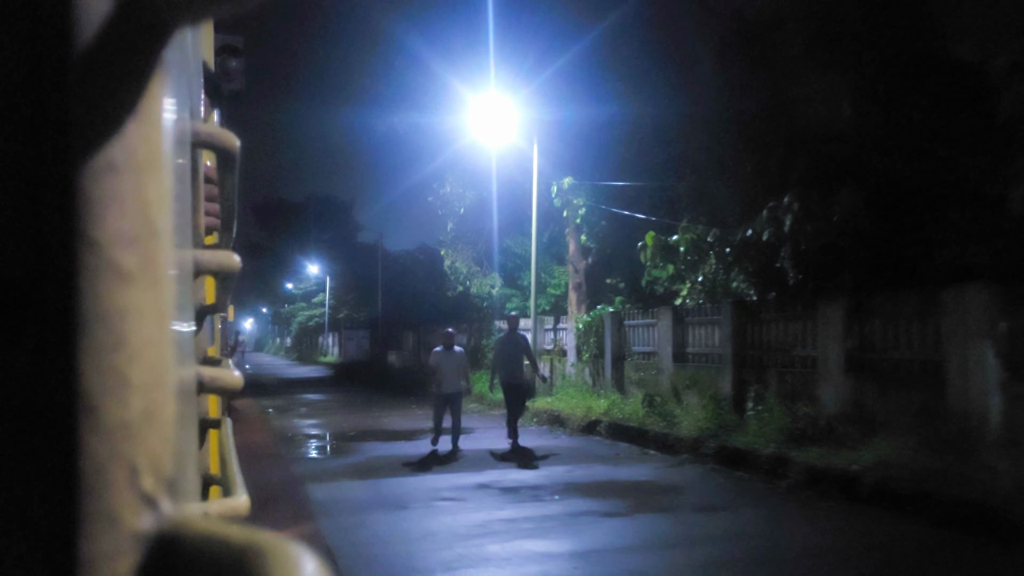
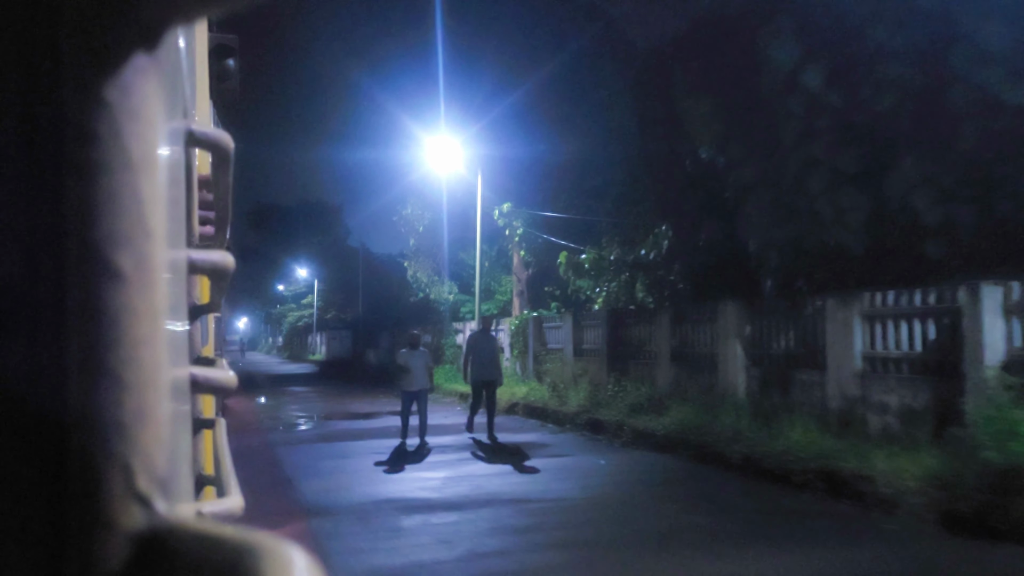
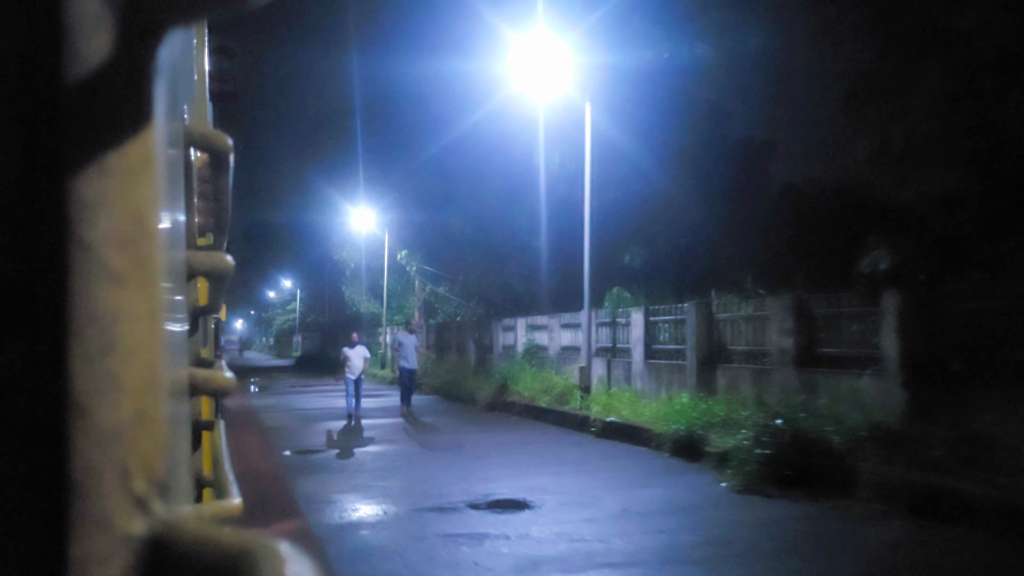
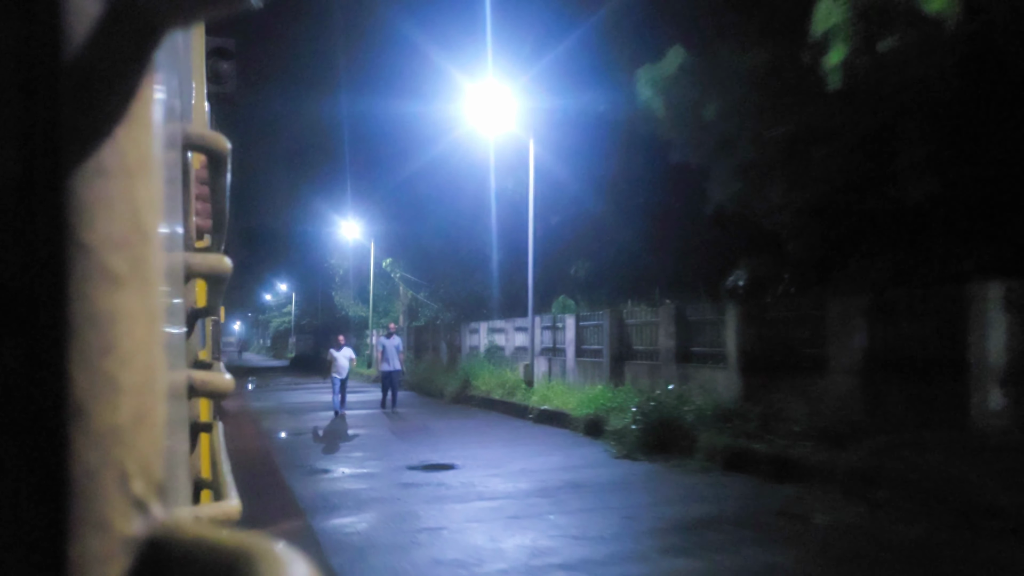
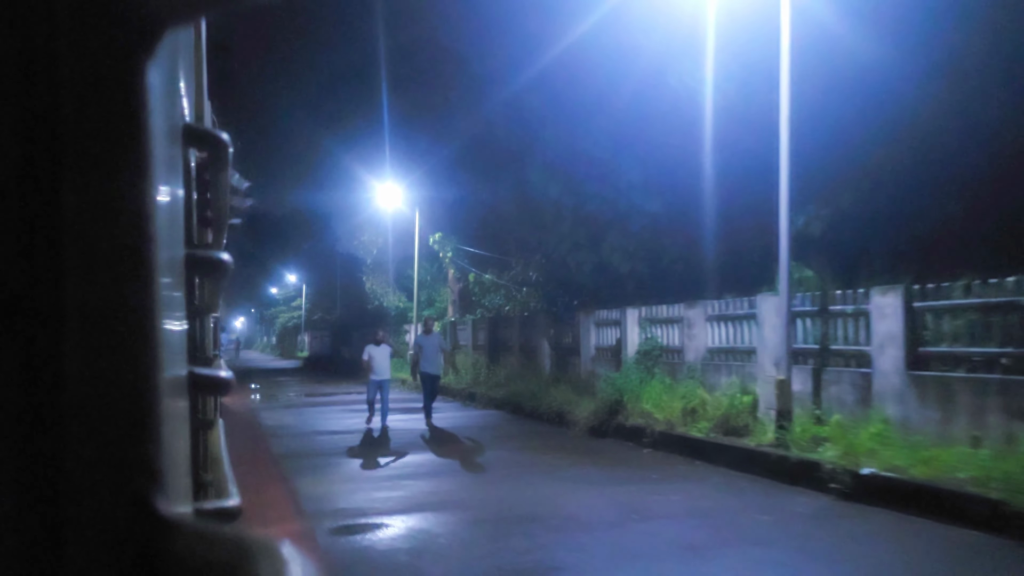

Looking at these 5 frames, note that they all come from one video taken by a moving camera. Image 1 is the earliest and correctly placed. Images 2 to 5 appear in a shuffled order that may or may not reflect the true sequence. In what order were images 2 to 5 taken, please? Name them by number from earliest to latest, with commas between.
2, 5, 3, 4
